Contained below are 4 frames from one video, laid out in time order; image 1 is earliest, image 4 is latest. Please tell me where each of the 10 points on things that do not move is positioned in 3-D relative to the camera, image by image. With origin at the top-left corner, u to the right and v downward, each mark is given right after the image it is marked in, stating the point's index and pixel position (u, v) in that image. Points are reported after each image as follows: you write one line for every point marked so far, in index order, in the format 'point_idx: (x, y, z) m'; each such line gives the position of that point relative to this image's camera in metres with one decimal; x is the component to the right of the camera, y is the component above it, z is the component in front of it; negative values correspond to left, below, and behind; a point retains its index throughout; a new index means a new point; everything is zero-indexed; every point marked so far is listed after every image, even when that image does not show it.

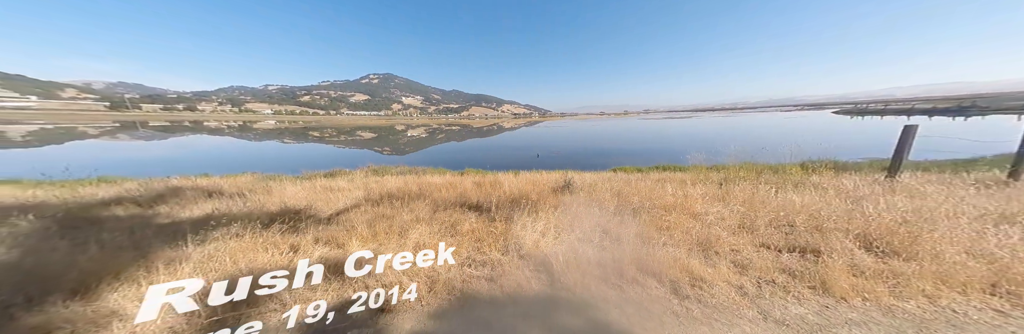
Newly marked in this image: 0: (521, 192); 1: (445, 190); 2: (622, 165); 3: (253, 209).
0: (+0.2, -0.7, +4.9) m
1: (-1.8, -0.7, +5.6) m
2: (+9.6, -0.3, +19.1) m
3: (-5.2, -0.9, +4.2) m
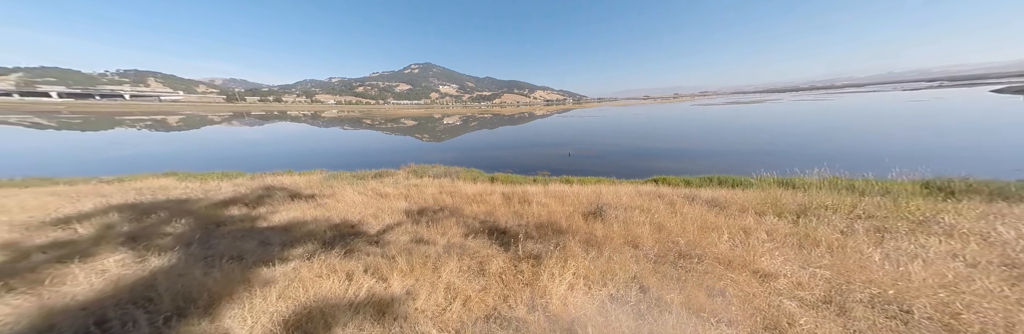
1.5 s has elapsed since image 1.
0: (+0.9, -1.2, +4.8) m
1: (-1.0, -1.1, +5.8) m
2: (+12.4, -0.2, +17.3) m
3: (-4.6, -1.2, +5.0) m
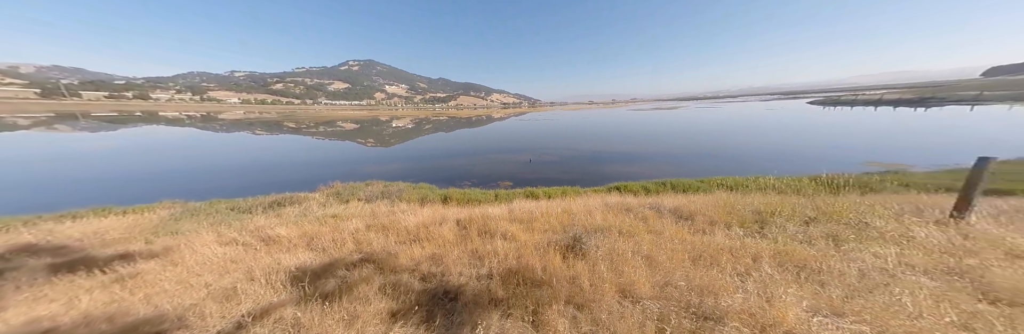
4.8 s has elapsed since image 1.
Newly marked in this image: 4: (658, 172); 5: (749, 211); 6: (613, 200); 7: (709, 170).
0: (+0.1, -1.6, +3.6) m
1: (-1.9, -1.6, +4.2) m
2: (+8.7, -0.3, +18.2) m
3: (-5.3, -1.9, +2.7) m
4: (+12.7, -0.4, +18.3) m
5: (+6.8, -1.2, +6.0) m
6: (+3.5, -1.1, +7.3) m
7: (+17.8, -0.2, +18.8) m
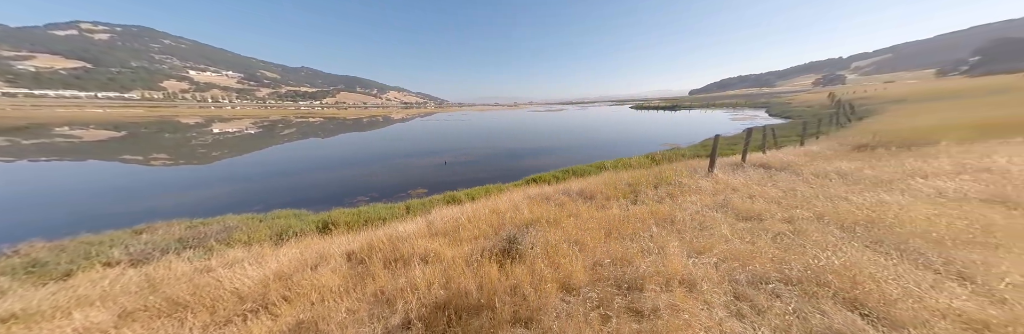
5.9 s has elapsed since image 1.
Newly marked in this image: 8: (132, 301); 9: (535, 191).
0: (-0.9, -1.6, +2.8) m
1: (-3.0, -1.8, +2.6) m
2: (+1.0, +0.1, +19.6) m
3: (-5.4, -2.4, -0.2) m
4: (+4.5, +0.5, +21.2) m
5: (+4.2, -0.6, +7.7) m
6: (+0.7, -0.9, +7.5) m
7: (+8.9, +1.2, +23.8) m
8: (-5.4, -1.9, +3.0) m
9: (+0.8, -0.9, +7.5) m
